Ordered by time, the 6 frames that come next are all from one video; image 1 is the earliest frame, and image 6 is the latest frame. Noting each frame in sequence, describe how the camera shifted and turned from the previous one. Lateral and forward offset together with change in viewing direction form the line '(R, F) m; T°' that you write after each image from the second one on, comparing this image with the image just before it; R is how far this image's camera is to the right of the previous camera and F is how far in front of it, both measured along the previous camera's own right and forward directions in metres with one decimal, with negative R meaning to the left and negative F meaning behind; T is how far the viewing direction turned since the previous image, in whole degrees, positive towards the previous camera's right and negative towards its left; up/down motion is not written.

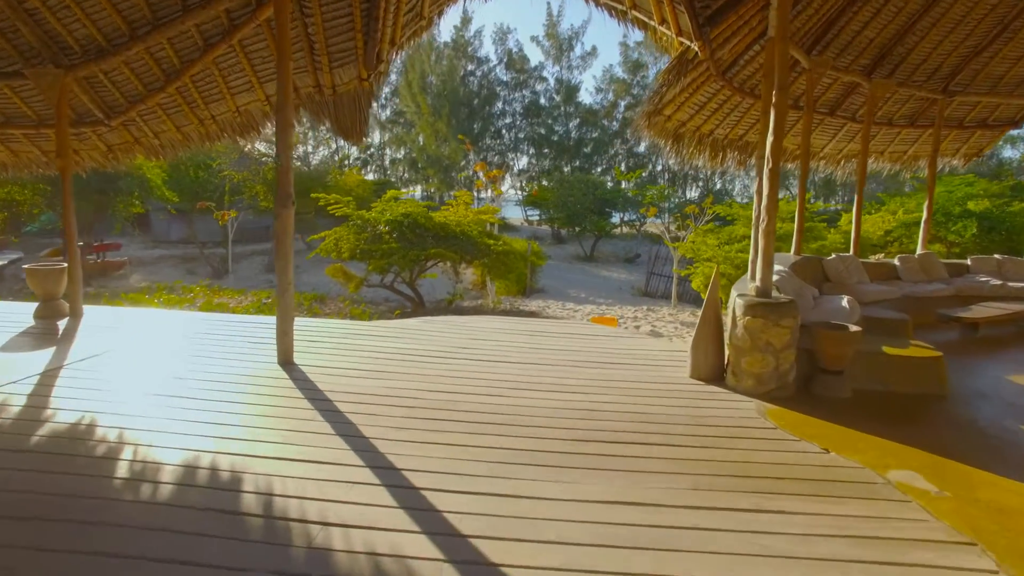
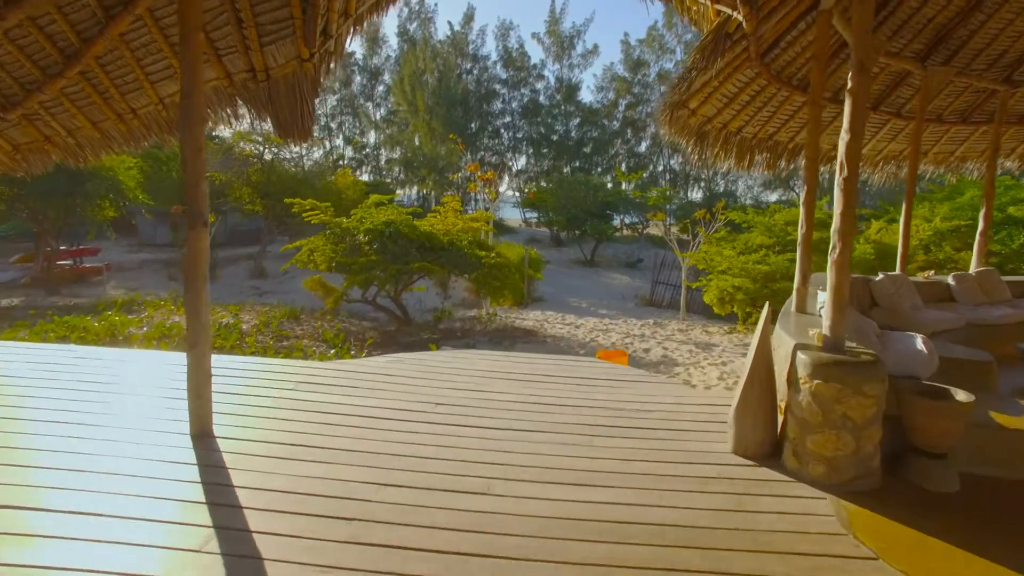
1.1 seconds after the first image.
(+0.1, +0.9) m; 0°
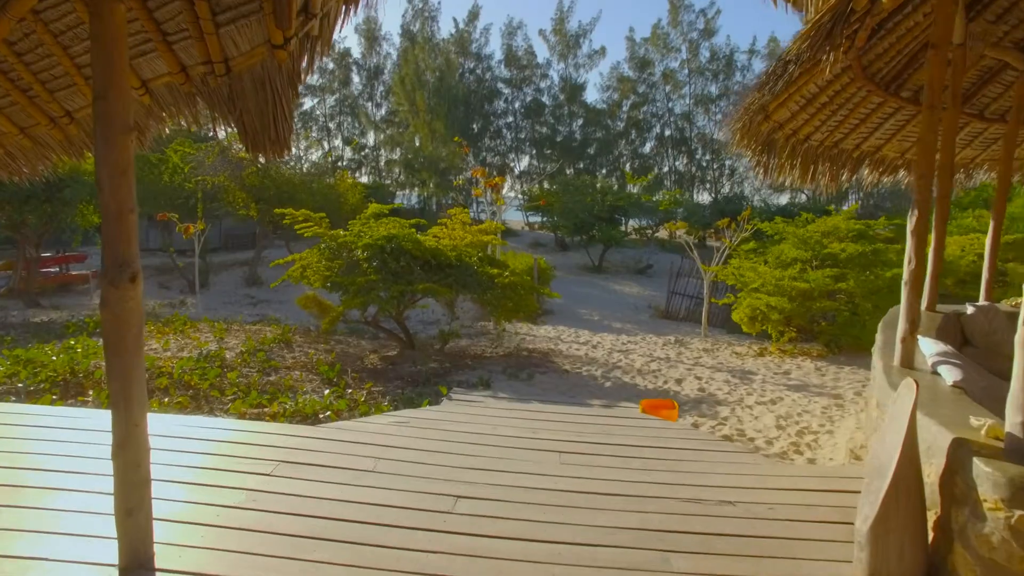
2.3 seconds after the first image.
(-0.2, +0.8) m; 0°
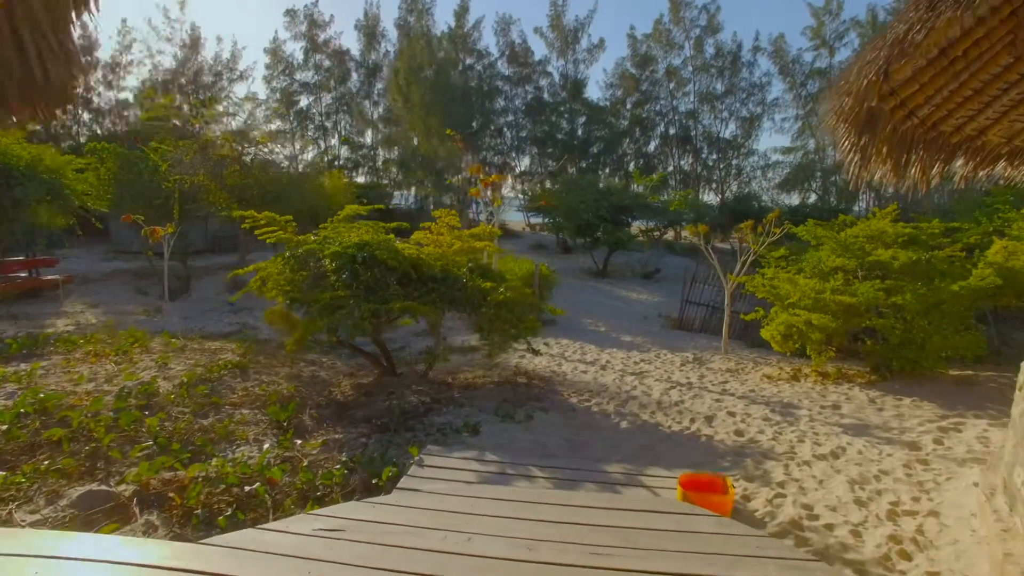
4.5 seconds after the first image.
(+0.1, +1.2) m; 0°
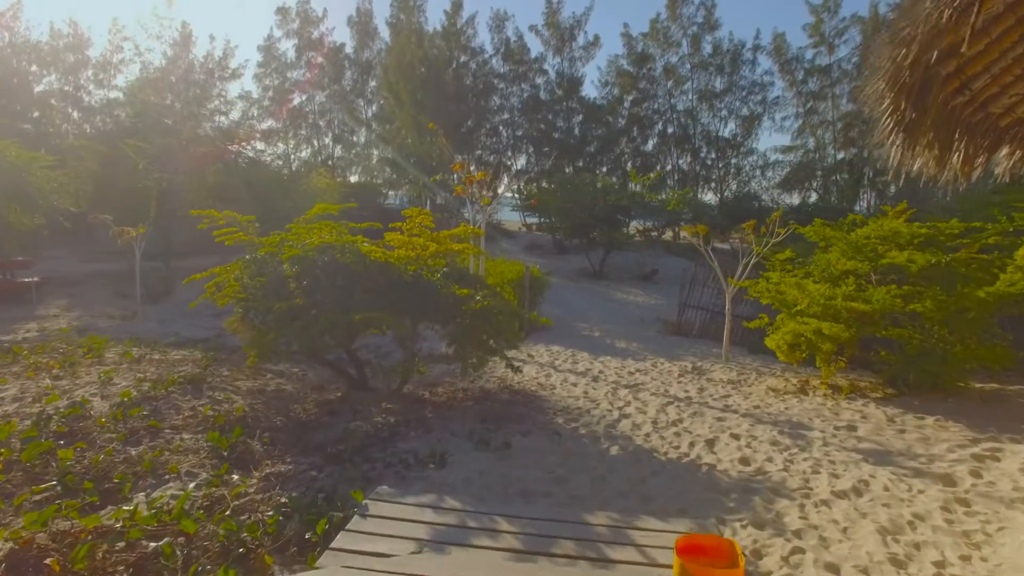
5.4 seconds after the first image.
(+0.2, +0.6) m; 0°
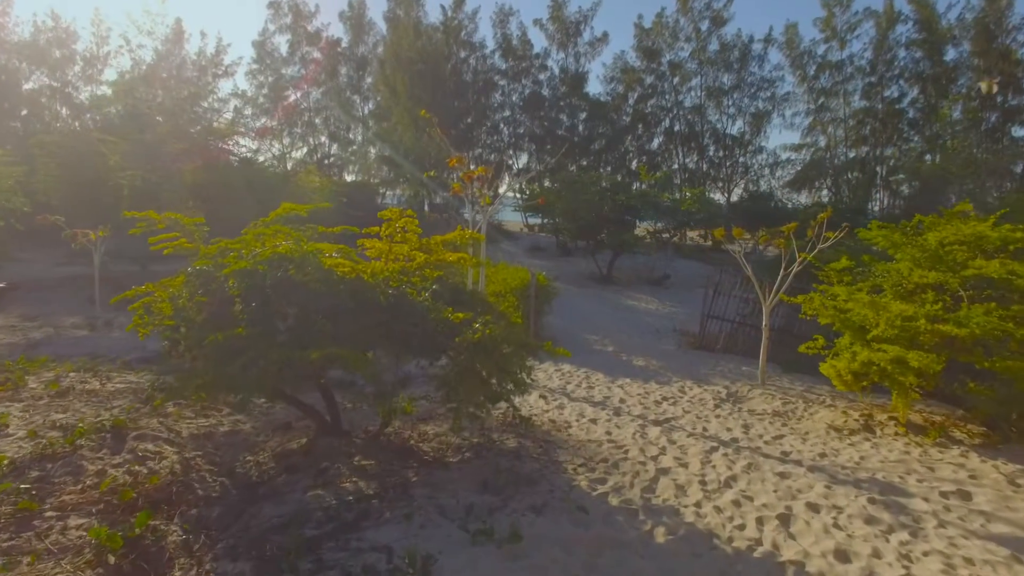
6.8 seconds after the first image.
(-0.1, +1.2) m; 0°
